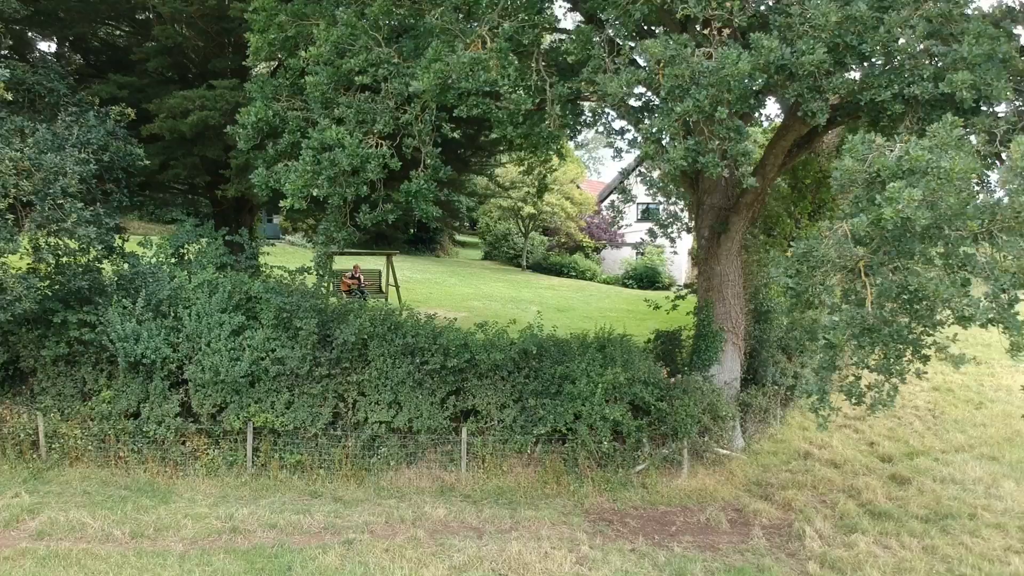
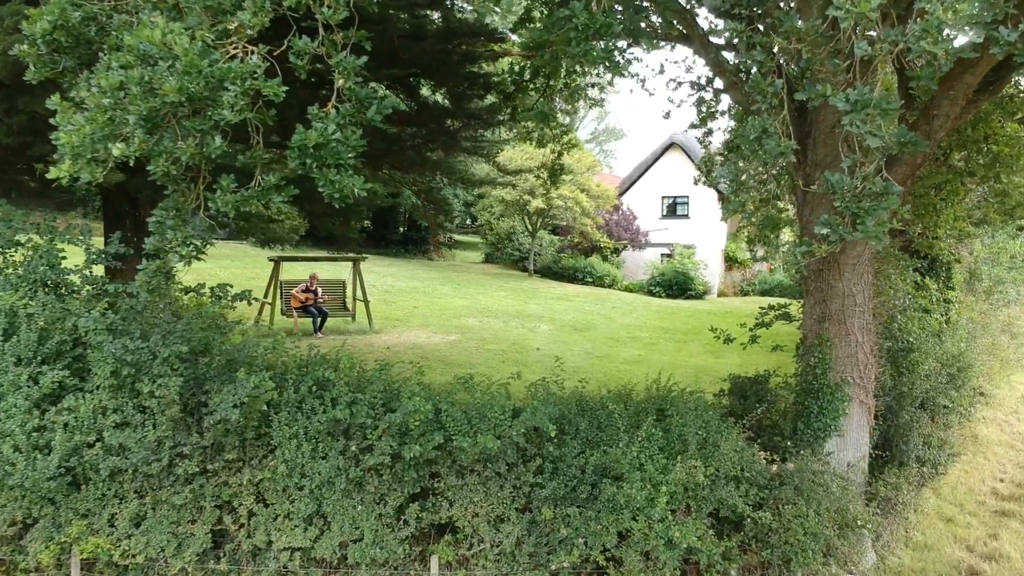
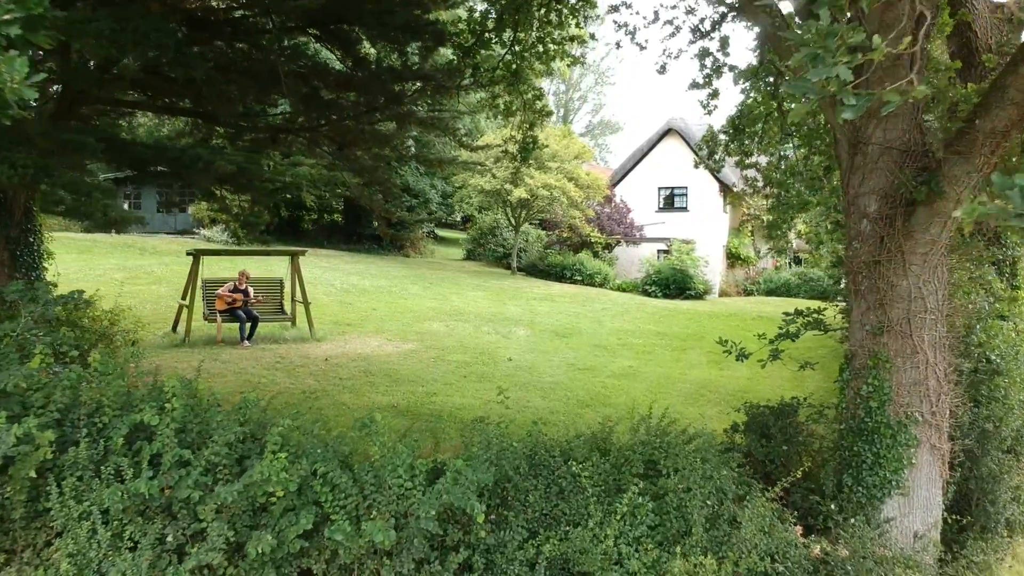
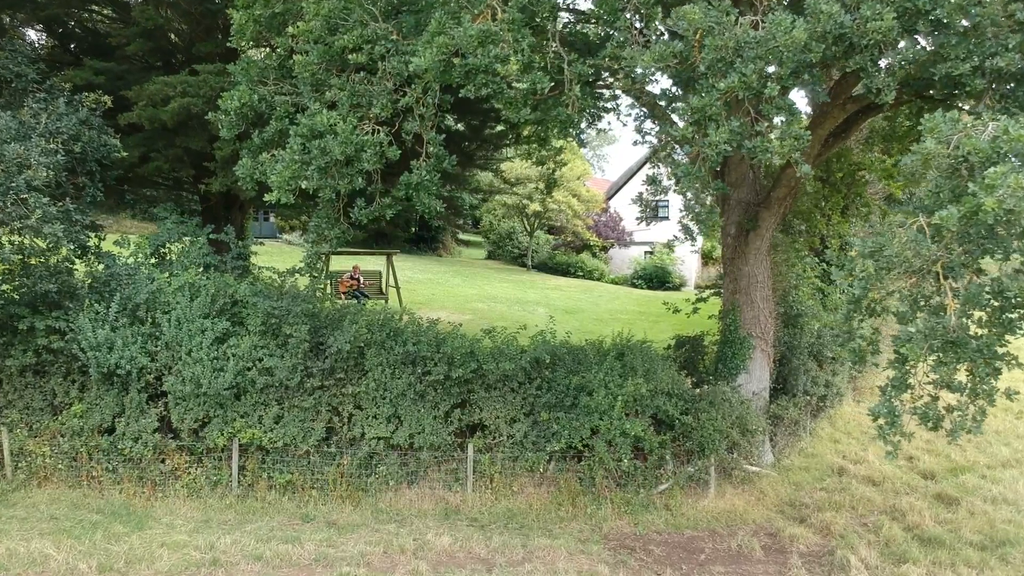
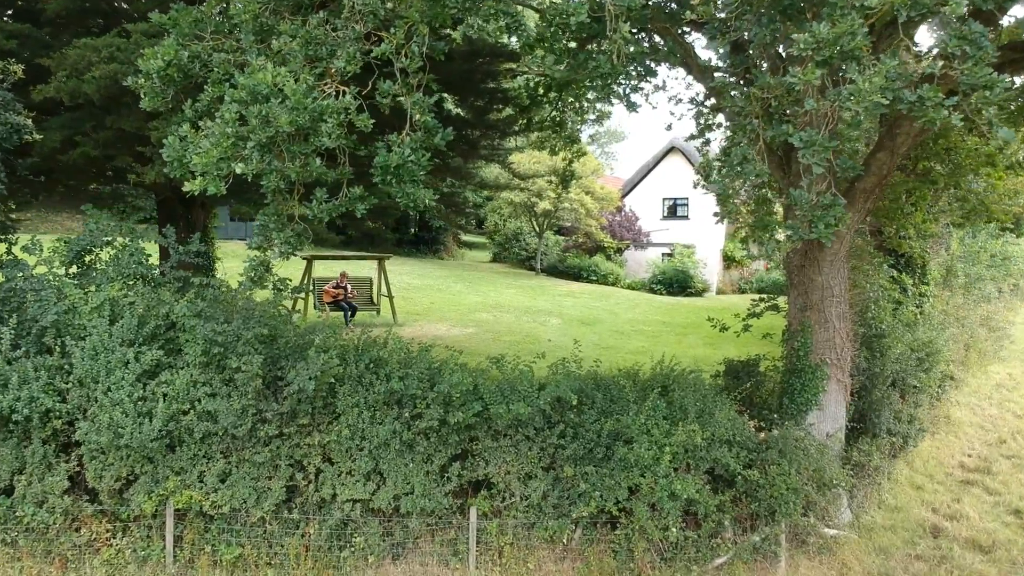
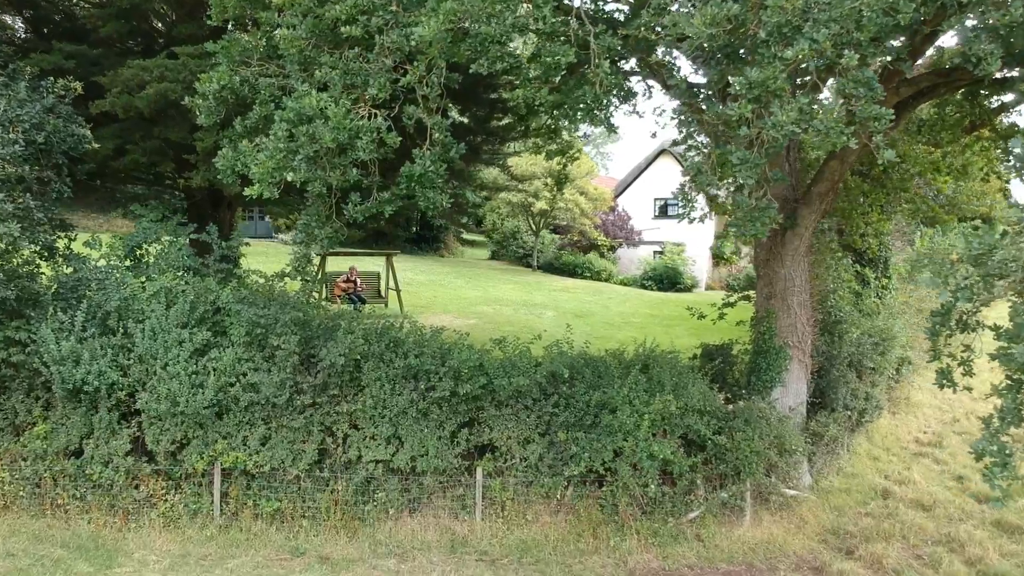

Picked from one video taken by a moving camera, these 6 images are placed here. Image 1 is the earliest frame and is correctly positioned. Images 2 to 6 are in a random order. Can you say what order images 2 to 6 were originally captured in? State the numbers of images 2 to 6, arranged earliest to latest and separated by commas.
4, 6, 5, 2, 3
